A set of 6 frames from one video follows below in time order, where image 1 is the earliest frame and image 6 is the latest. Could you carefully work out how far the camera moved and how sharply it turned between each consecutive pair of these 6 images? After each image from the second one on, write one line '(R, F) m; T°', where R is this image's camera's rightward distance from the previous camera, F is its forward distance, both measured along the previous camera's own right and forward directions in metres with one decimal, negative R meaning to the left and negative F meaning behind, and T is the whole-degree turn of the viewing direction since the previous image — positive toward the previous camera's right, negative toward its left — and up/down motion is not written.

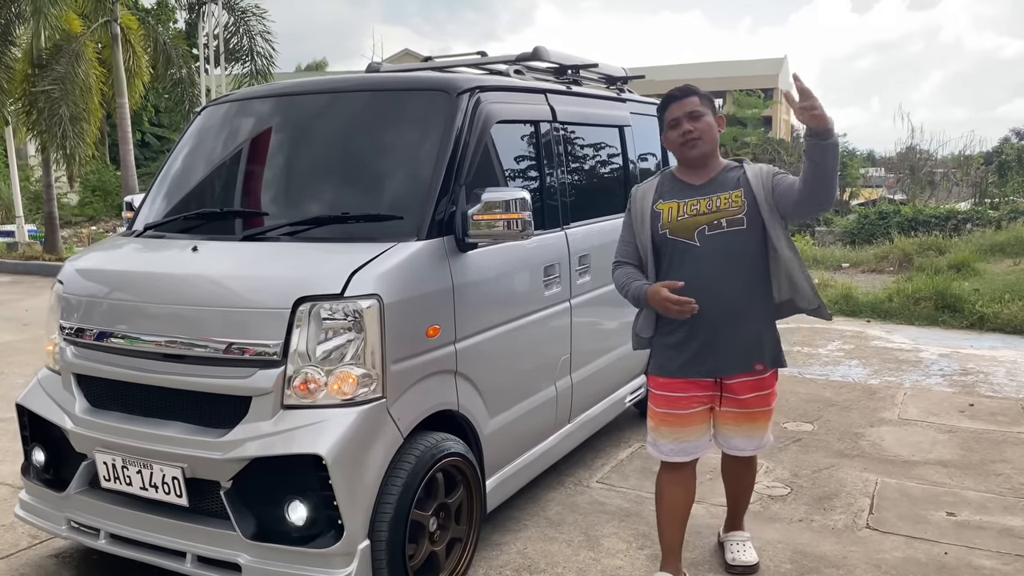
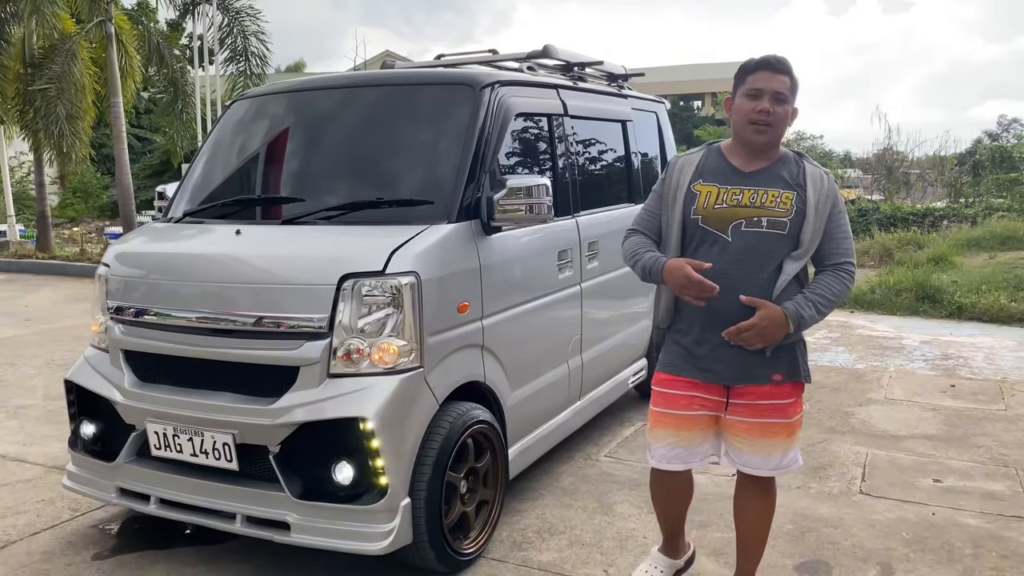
(-0.2, -0.2) m; +1°
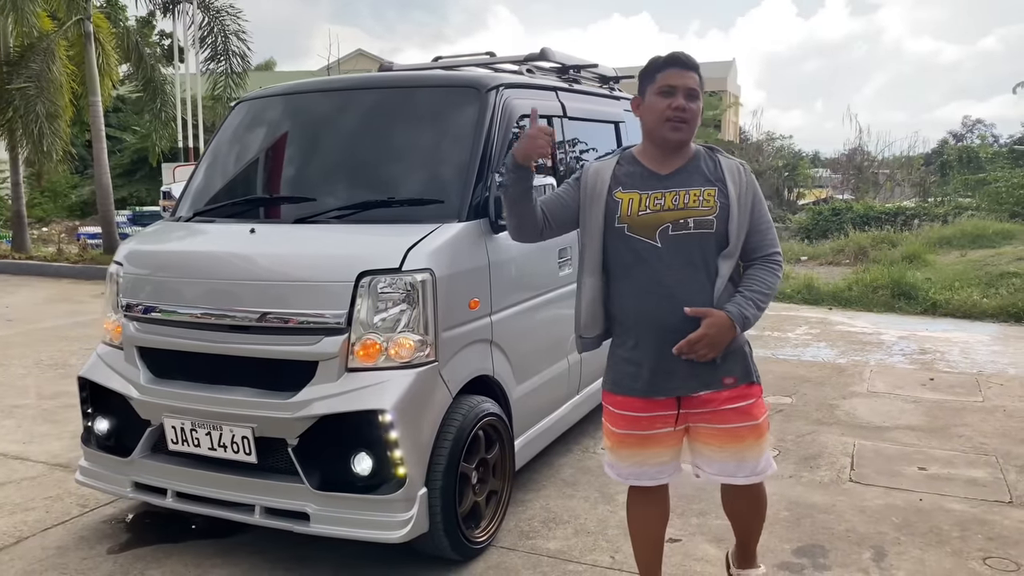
(-0.1, -0.1) m; +2°
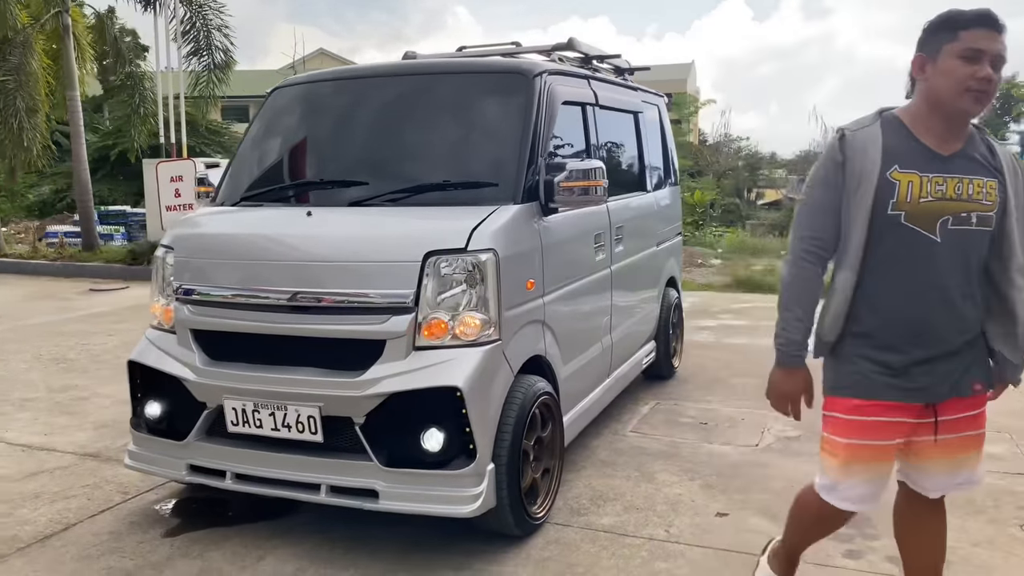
(-0.4, 0.0) m; +3°
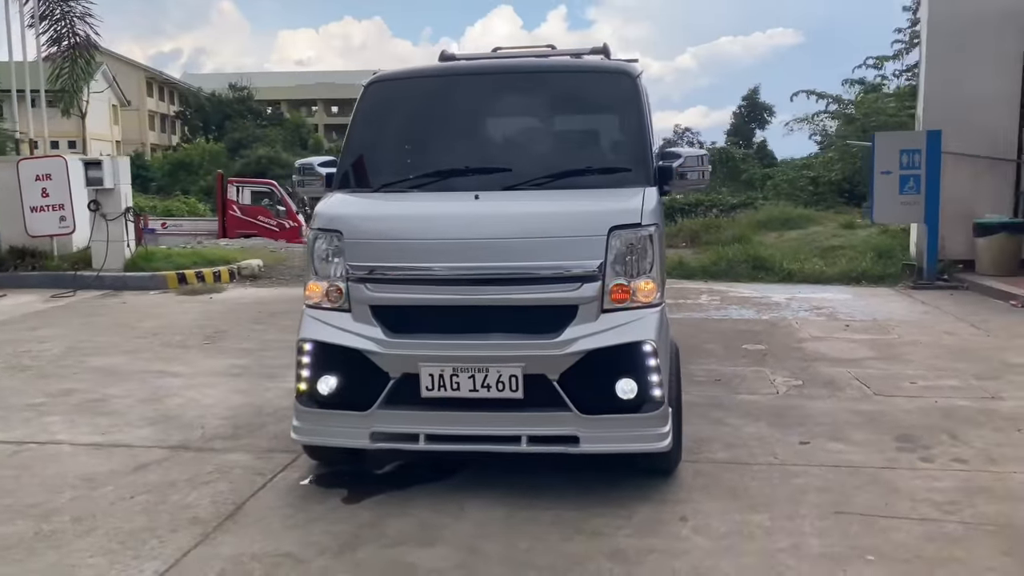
(-1.5, -0.2) m; +14°
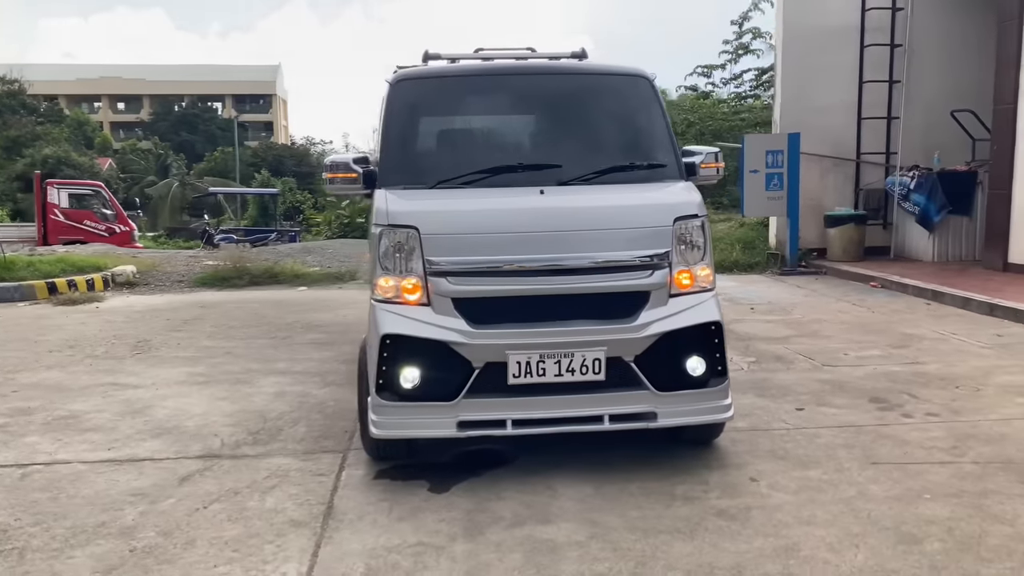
(-1.1, -0.1) m; +12°
